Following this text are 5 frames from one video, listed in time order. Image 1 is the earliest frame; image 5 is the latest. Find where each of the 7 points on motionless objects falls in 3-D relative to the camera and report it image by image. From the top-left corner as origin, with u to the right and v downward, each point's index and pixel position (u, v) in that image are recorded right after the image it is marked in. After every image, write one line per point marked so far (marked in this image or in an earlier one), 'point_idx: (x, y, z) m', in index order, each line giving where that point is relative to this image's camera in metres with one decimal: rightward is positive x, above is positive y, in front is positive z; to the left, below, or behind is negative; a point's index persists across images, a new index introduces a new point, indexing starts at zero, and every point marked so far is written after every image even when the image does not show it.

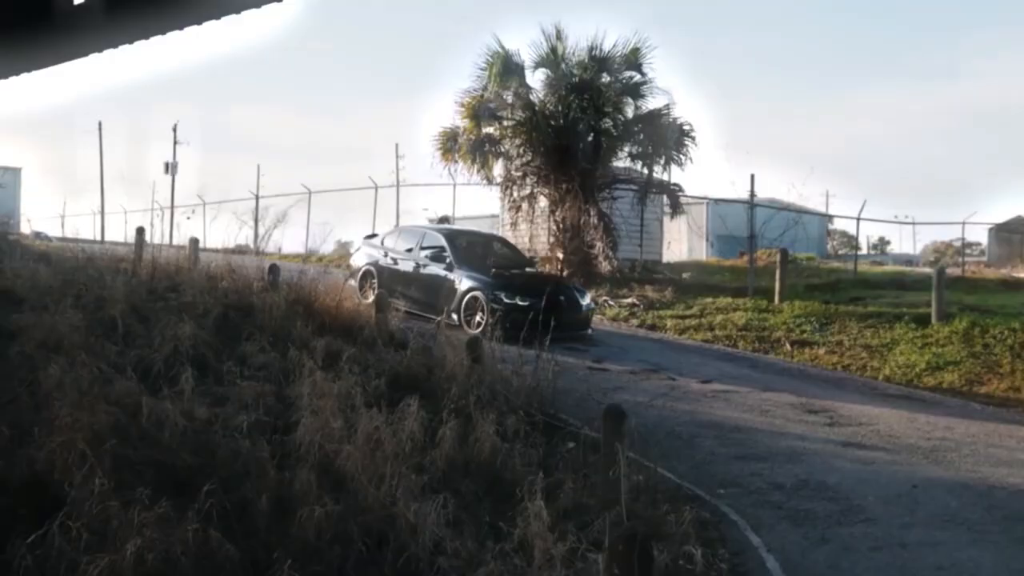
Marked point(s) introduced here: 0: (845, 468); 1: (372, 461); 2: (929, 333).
0: (+2.4, -1.3, +7.7) m
1: (-0.9, -1.1, +6.9) m
2: (+6.3, -0.7, +16.1) m
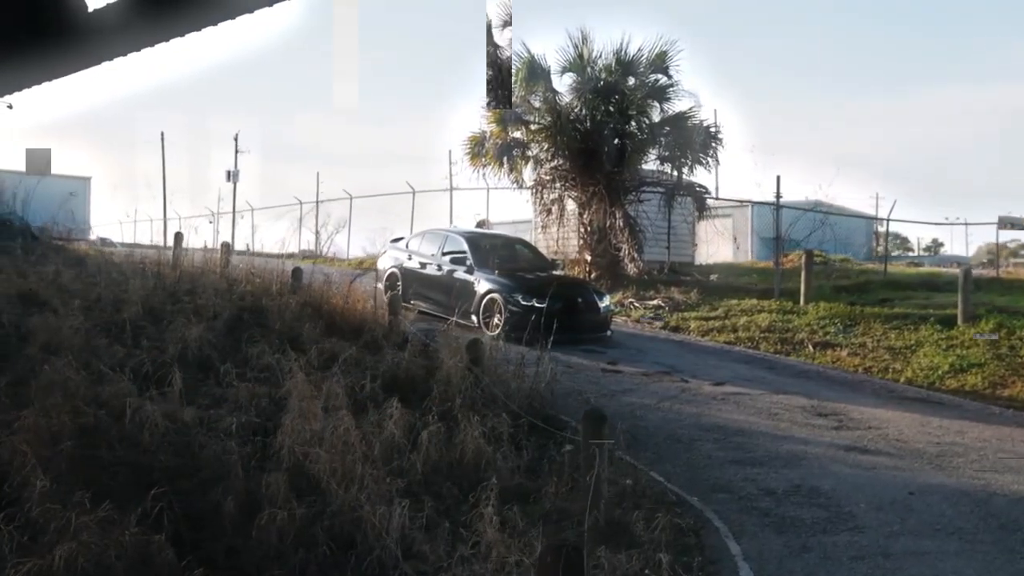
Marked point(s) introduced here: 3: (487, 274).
0: (+2.3, -1.3, +7.4) m
1: (-1.1, -1.1, +6.7) m
2: (+6.5, -0.7, +15.6) m
3: (-0.4, +0.2, +17.8) m
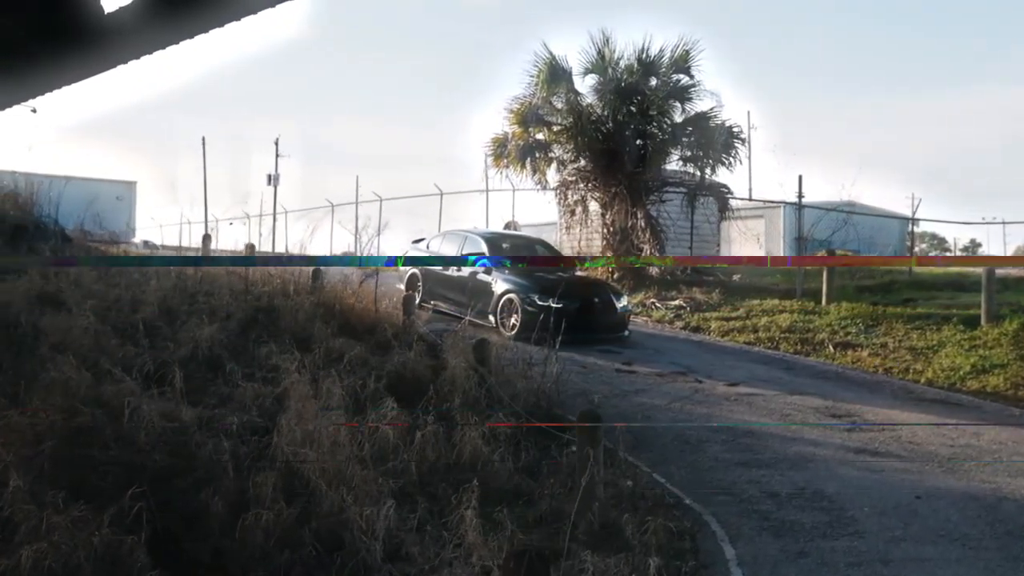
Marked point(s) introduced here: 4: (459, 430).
0: (+2.3, -1.3, +7.2) m
1: (-1.1, -1.1, +6.6) m
2: (+6.8, -0.7, +15.3) m
3: (-0.1, +0.2, +17.7) m
4: (-0.4, -1.0, +7.6) m
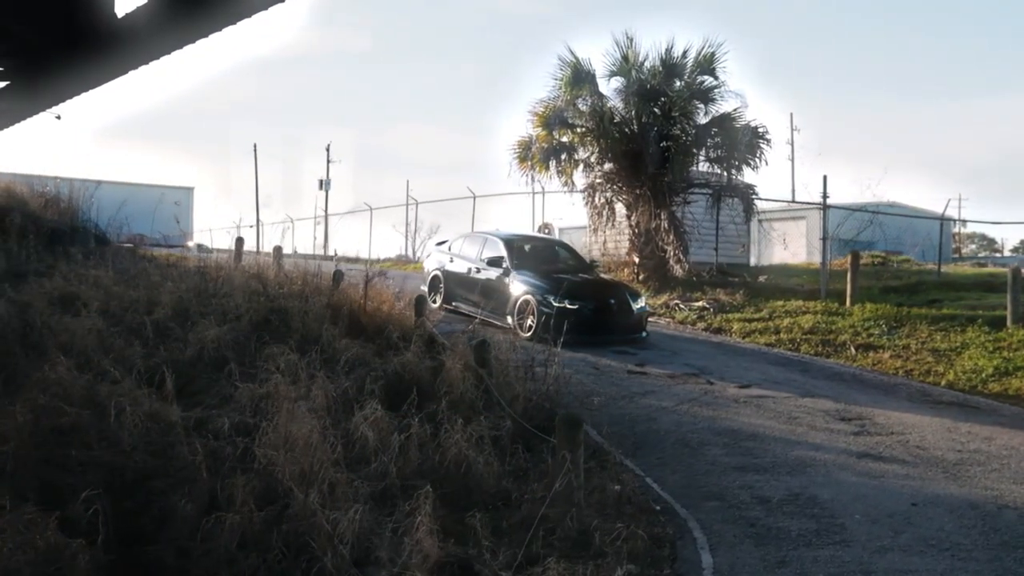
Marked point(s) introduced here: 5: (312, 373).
0: (+2.2, -1.3, +6.9) m
1: (-1.2, -1.1, +6.4) m
2: (+6.9, -0.7, +14.9) m
3: (+0.1, +0.2, +17.5) m
4: (-0.5, -1.0, +7.4) m
5: (-1.9, -0.8, +9.7) m
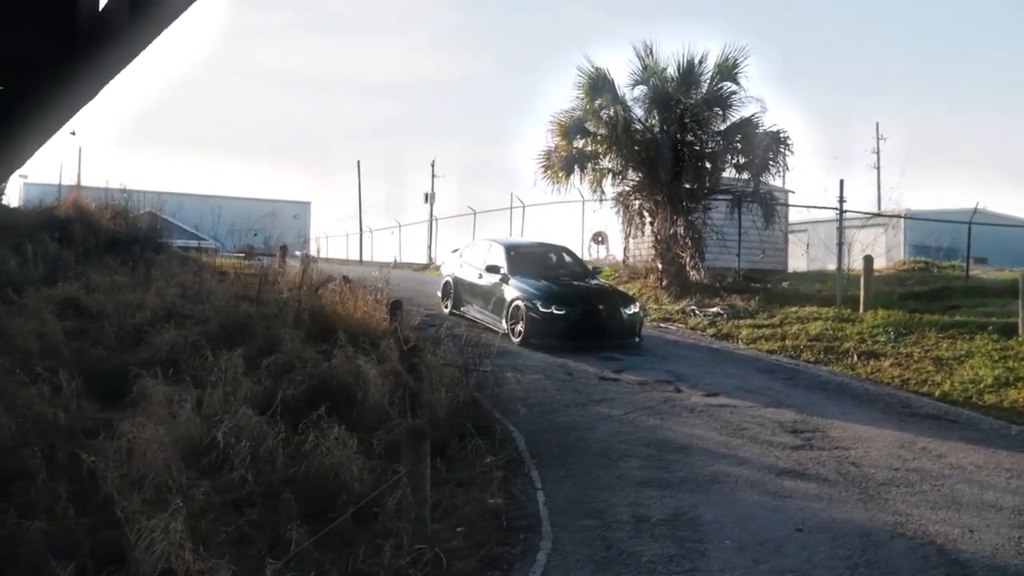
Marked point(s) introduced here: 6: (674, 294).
0: (+1.4, -1.2, +6.2) m
1: (-2.1, -1.0, +5.9) m
2: (+6.6, -0.7, +13.8) m
3: (-0.1, +0.2, +16.8) m
4: (-1.3, -1.0, +6.9) m
5: (-2.5, -0.7, +9.2) m
6: (+2.7, -0.1, +19.7) m
